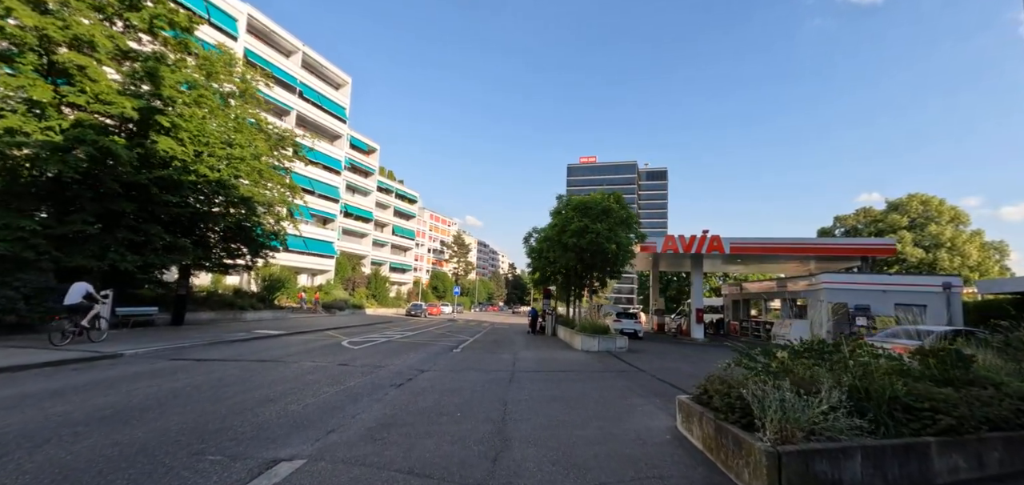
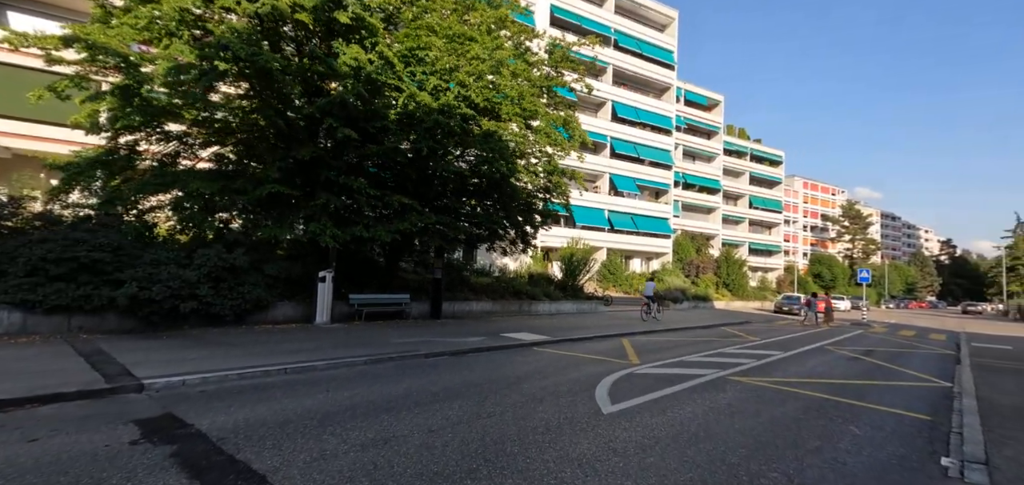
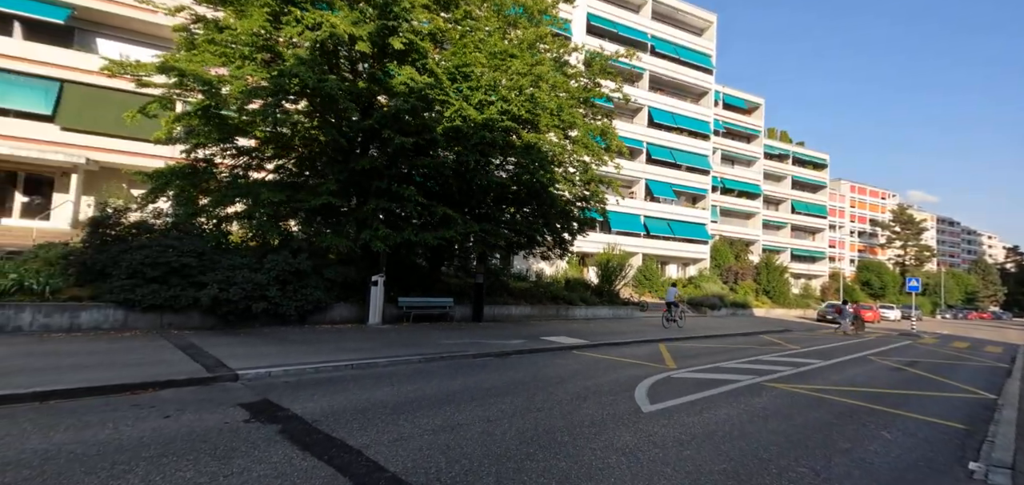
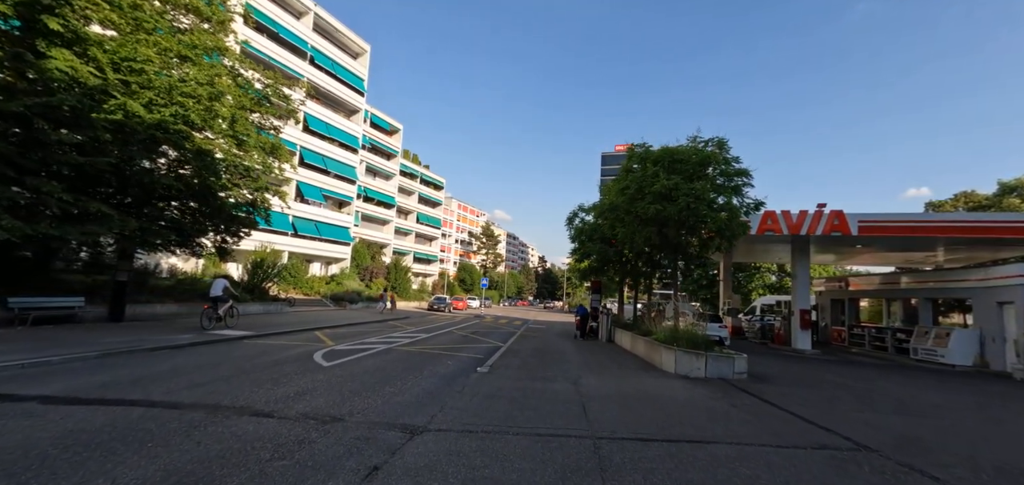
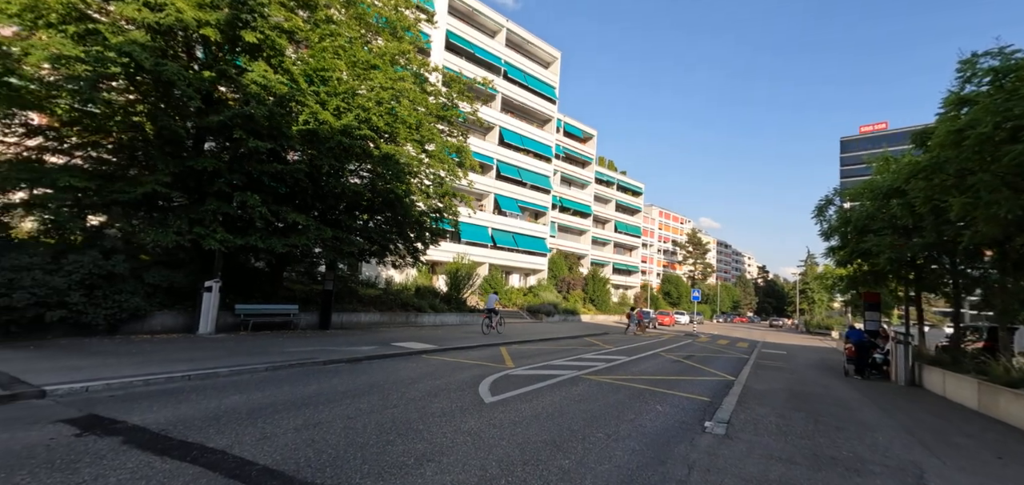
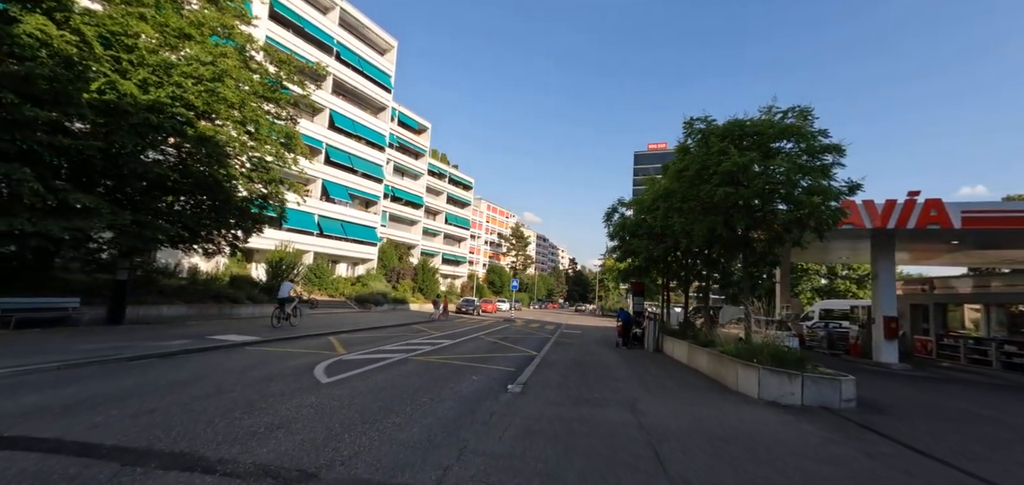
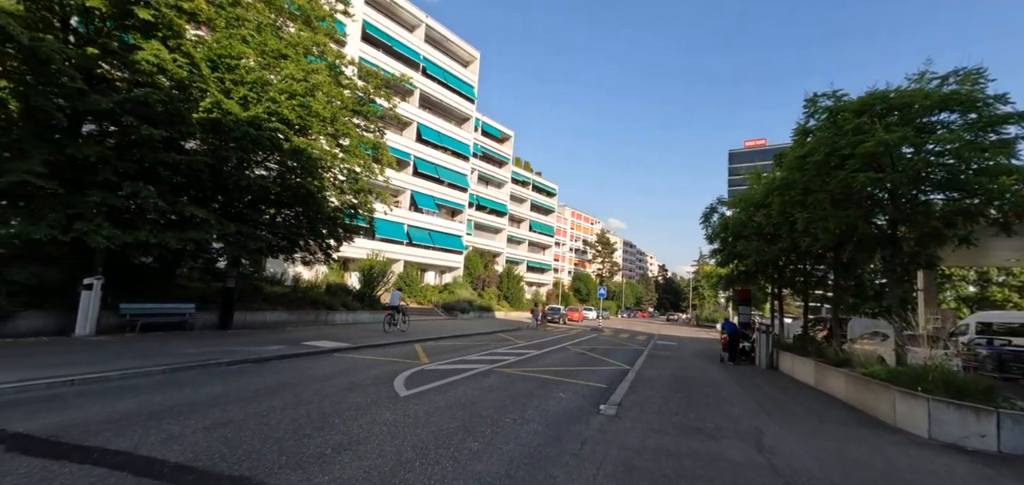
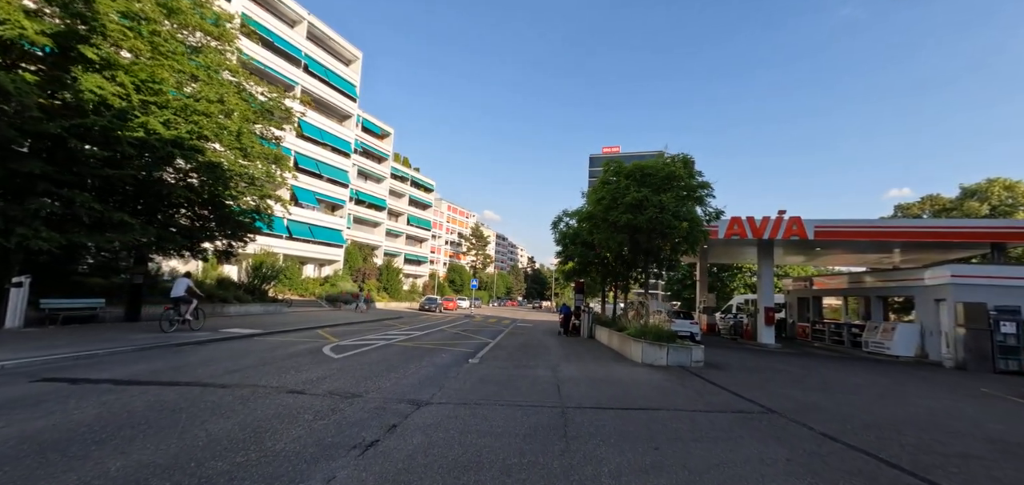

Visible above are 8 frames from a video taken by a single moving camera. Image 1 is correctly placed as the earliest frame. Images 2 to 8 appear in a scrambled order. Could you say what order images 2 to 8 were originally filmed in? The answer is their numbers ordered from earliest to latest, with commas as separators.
8, 4, 6, 7, 5, 3, 2
